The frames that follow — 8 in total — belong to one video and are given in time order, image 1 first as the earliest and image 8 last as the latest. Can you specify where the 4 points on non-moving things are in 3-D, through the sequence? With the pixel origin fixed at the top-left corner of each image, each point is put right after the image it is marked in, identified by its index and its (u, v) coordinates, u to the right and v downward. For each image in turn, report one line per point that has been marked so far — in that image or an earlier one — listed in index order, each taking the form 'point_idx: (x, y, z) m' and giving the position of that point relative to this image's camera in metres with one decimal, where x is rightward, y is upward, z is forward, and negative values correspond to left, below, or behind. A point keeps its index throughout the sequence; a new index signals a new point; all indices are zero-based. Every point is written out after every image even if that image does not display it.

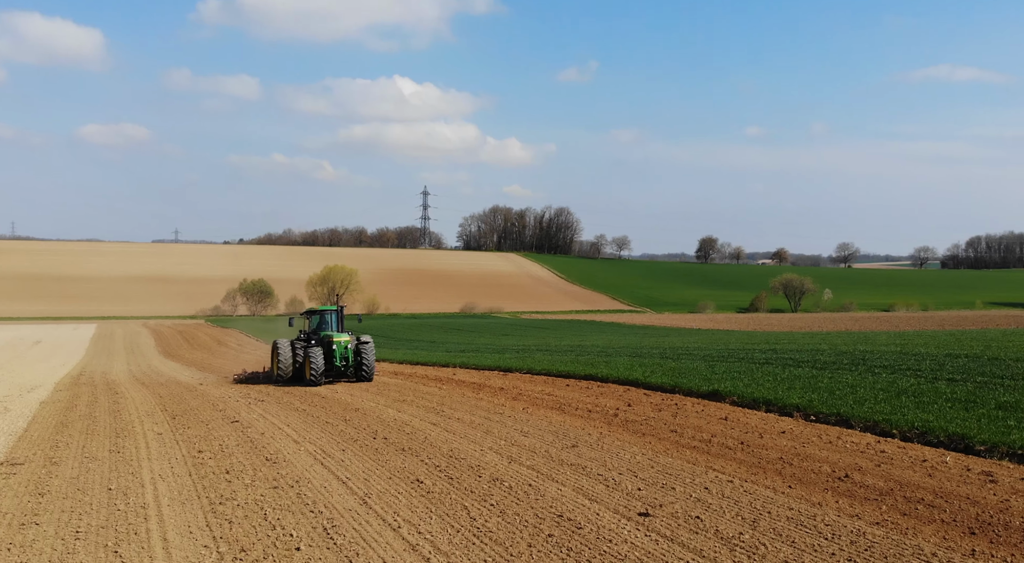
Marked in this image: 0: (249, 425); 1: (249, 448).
0: (-4.2, -2.3, +14.7) m
1: (-3.6, -2.3, +12.5) m
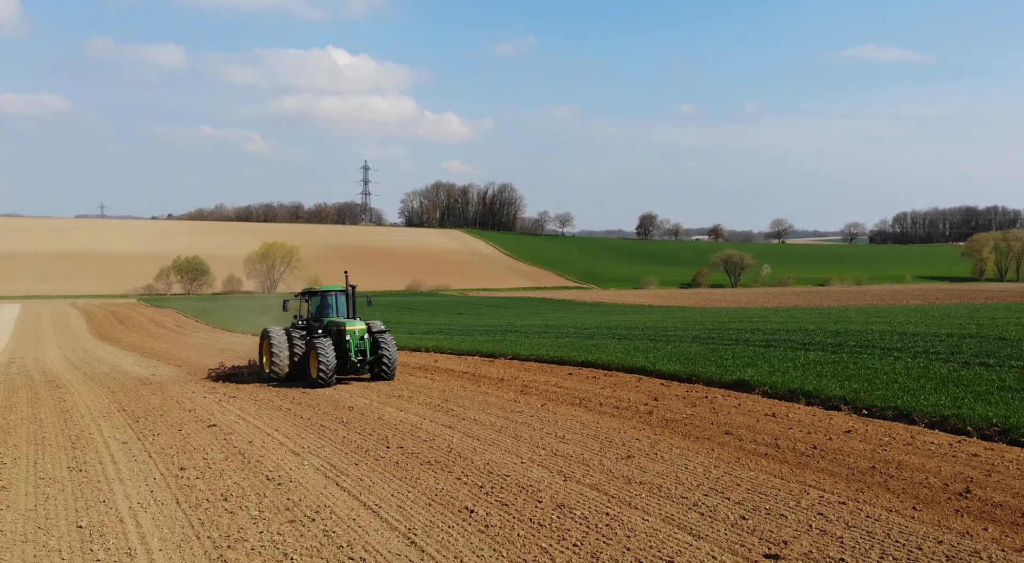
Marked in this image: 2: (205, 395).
0: (-3.9, -2.1, +12.6) m
1: (-3.1, -2.1, +10.4) m
2: (-5.5, -2.0, +15.9) m
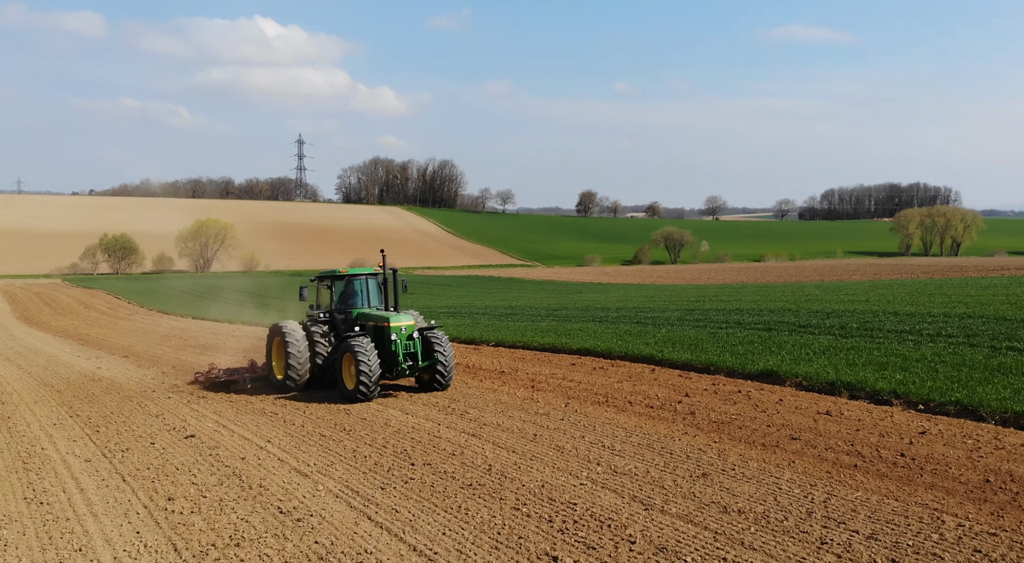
0: (-3.5, -1.9, +10.7) m
1: (-2.5, -2.0, +8.6) m
2: (-5.3, -1.8, +13.9) m
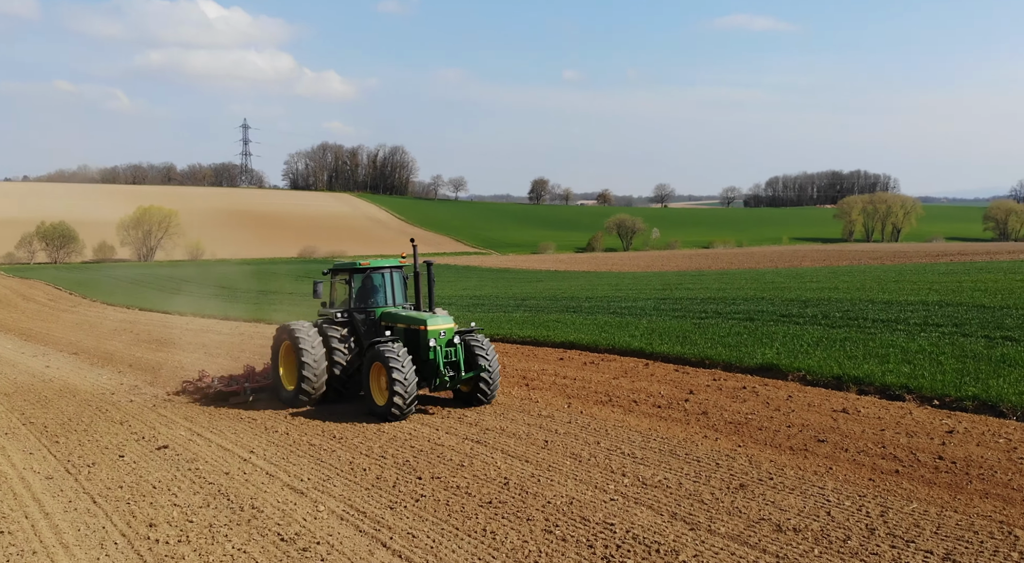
0: (-3.4, -1.9, +9.7) m
1: (-2.3, -2.0, +7.7) m
2: (-5.4, -1.7, +12.8) m
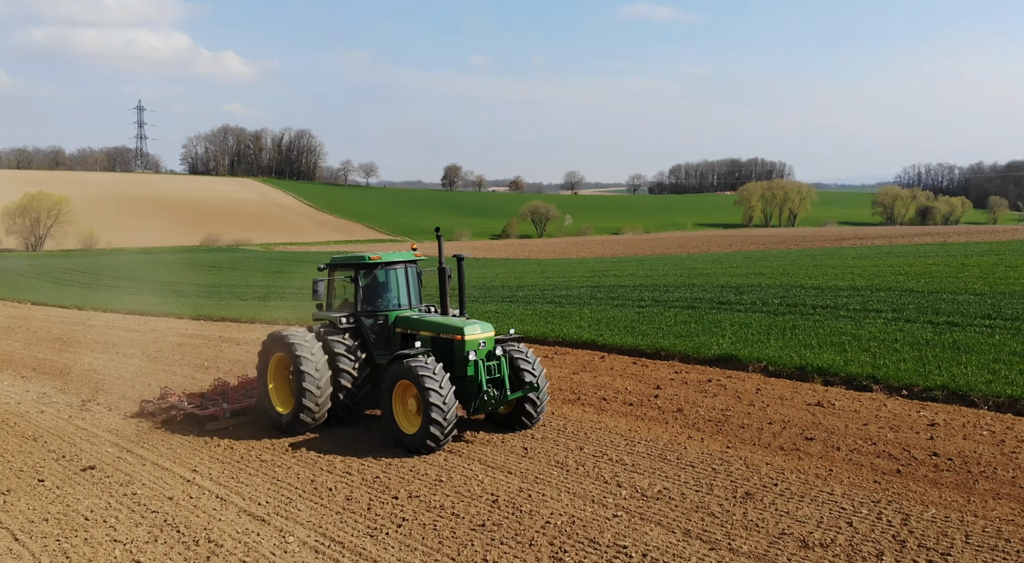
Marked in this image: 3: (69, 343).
0: (-3.6, -1.9, +8.6) m
1: (-2.4, -2.0, +6.7) m
2: (-5.9, -1.7, +11.4) m
3: (-9.8, -1.3, +19.9) m
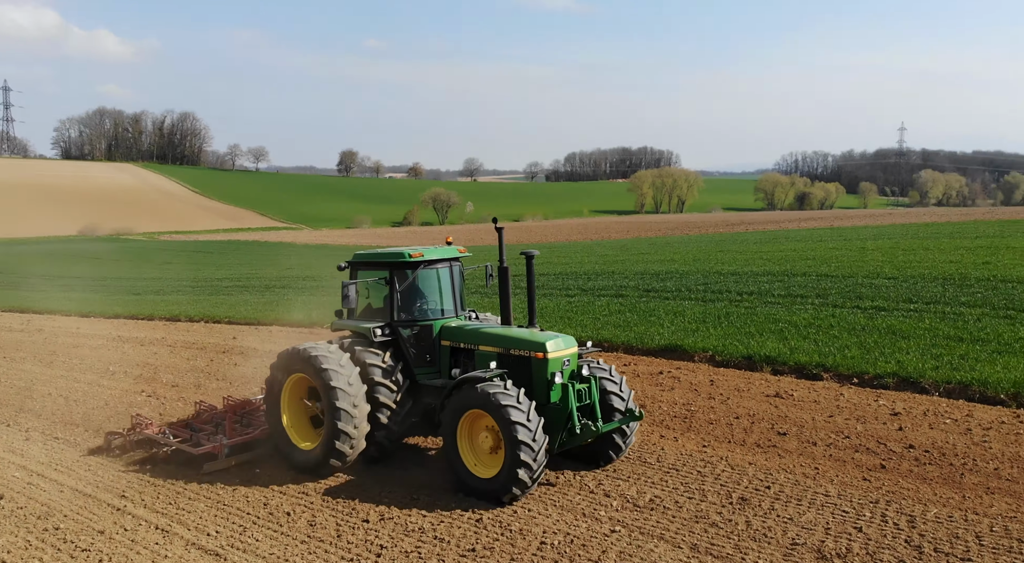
0: (-3.3, -2.2, +12.1) m
1: (-2.6, -2.3, +10.0) m
2: (-4.9, -2.1, +15.5) m
3: (-6.5, -2.1, +24.6) m
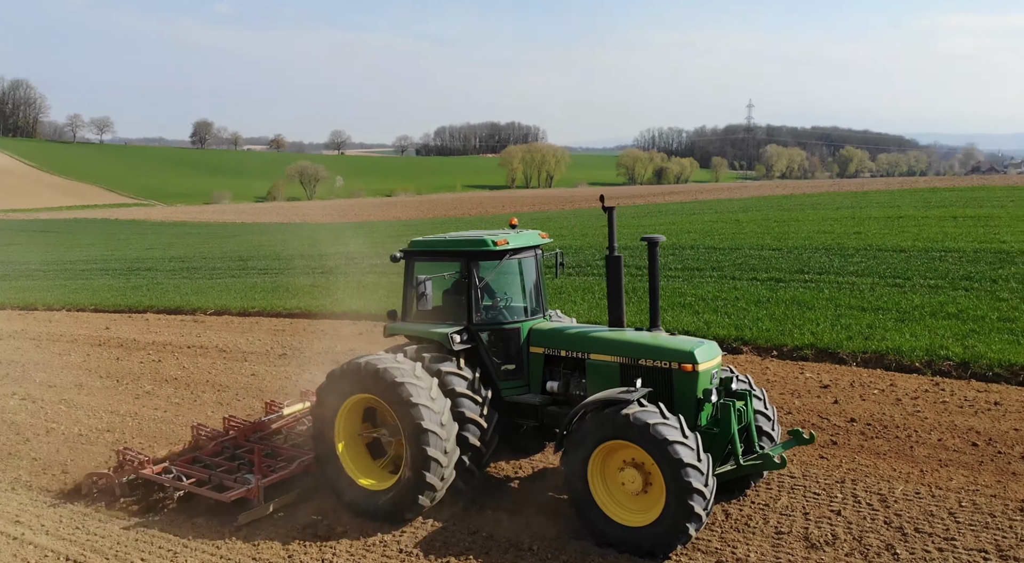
0: (-4.1, -2.0, +10.8) m
1: (-3.0, -2.1, +8.8) m
2: (-6.2, -1.9, +13.9) m
3: (-9.2, -1.6, +22.7) m
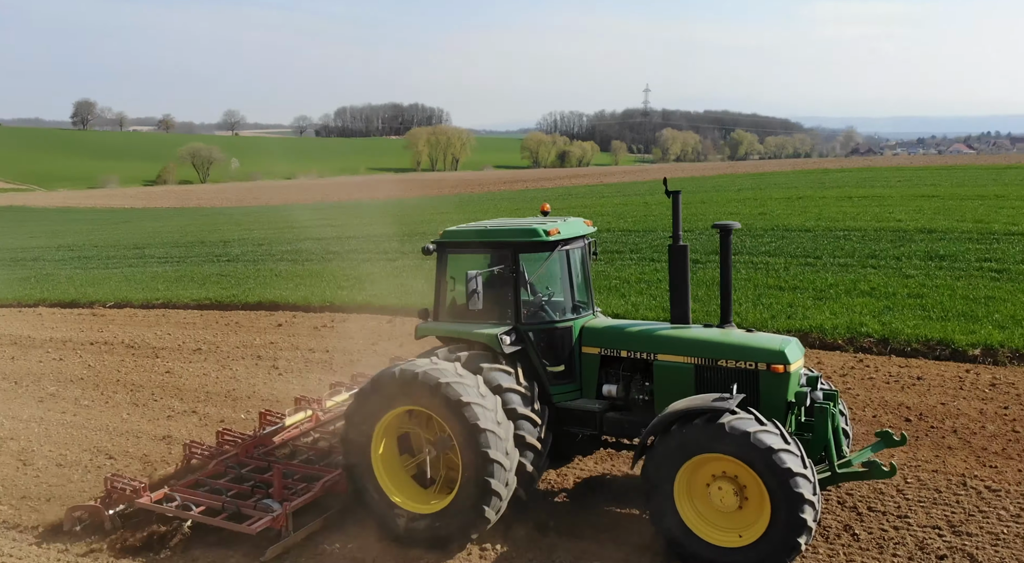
0: (-2.8, -1.9, +11.1) m
1: (-2.0, -2.1, +8.9) m
2: (-4.4, -1.8, +14.4) m
3: (-6.0, -1.4, +23.5) m
